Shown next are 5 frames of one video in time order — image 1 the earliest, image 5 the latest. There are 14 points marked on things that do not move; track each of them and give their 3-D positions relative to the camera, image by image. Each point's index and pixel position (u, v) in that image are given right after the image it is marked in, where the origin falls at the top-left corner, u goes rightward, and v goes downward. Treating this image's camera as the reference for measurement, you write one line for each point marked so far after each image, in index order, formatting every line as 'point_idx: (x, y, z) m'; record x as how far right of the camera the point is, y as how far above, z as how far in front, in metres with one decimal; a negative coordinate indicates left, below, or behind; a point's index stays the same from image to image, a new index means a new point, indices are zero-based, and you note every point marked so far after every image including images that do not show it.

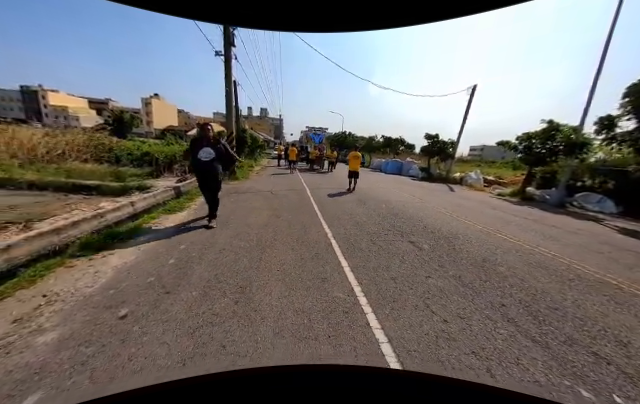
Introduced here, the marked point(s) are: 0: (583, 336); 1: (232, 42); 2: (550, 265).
0: (+3.1, -1.5, +2.4) m
1: (-5.4, +9.9, +12.9) m
2: (+4.5, -1.2, +4.0) m
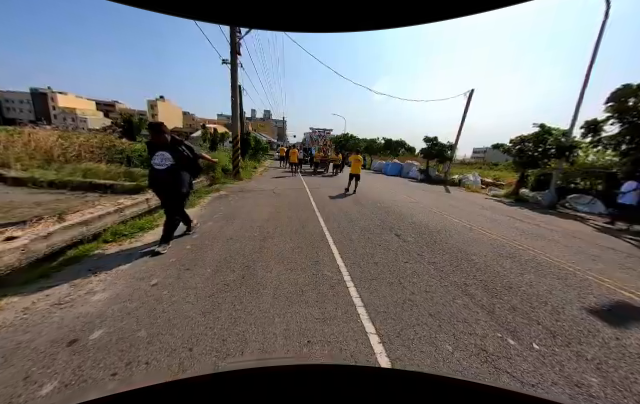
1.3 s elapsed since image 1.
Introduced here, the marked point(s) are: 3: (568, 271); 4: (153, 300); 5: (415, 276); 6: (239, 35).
0: (+2.9, -1.5, +3.0) m
1: (-5.4, +10.0, +13.7) m
2: (+4.3, -1.2, +4.6) m
3: (+4.8, -1.3, +4.0) m
4: (-2.1, -1.2, +2.7) m
5: (+1.6, -1.2, +3.5) m
6: (-5.3, +10.9, +13.8) m
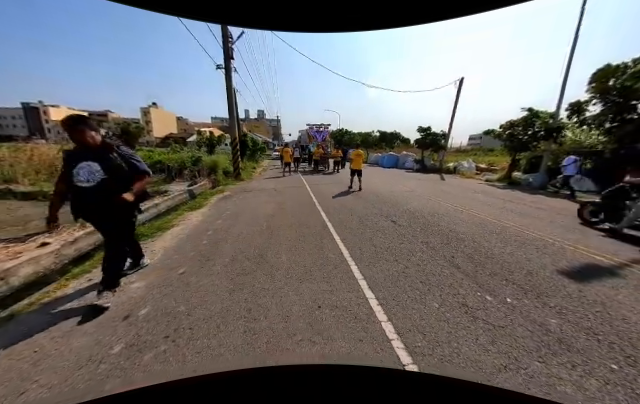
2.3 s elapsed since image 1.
0: (+3.0, -1.1, +3.4) m
1: (-6.0, +9.9, +13.9) m
2: (+4.4, -0.7, +5.0) m
3: (+4.9, -0.9, +4.5) m
4: (-2.0, -1.2, +3.1) m
5: (+1.7, -1.0, +3.9) m
6: (-6.0, +10.8, +14.0) m
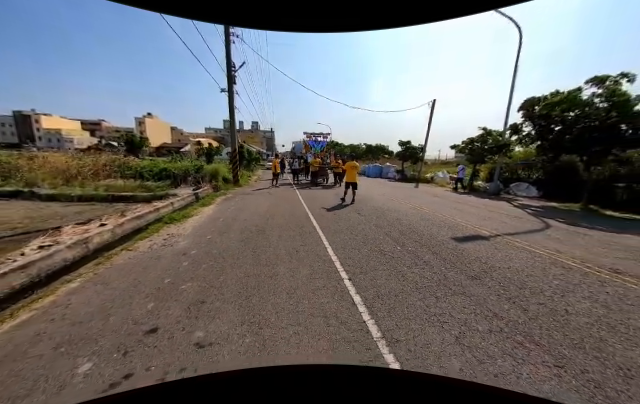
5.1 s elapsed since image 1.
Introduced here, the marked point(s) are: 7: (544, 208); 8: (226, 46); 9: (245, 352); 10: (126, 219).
0: (+2.5, -0.9, +5.3) m
1: (-6.8, +9.7, +16.1) m
2: (+3.9, -0.6, +7.0) m
3: (+4.4, -0.7, +6.5) m
4: (-2.5, -1.0, +4.8) m
5: (+1.1, -0.8, +5.8) m
6: (-6.8, +10.6, +16.3) m
7: (+11.0, -0.3, +10.2) m
8: (-7.3, +12.1, +16.2) m
9: (-0.8, -1.5, +2.1) m
10: (-5.7, -0.5, +6.2) m
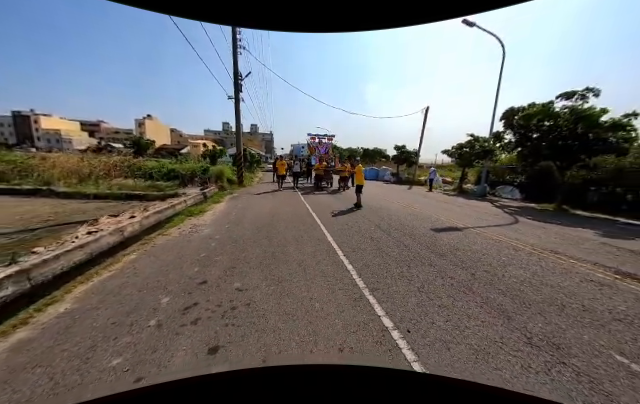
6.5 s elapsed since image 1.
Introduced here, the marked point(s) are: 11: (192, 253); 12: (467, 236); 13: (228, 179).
0: (+2.5, -0.8, +6.3) m
1: (-6.9, +9.7, +17.1) m
2: (+3.8, -0.5, +8.0) m
3: (+4.4, -0.6, +7.5) m
4: (-2.5, -0.8, +5.8) m
5: (+1.1, -0.7, +6.8) m
6: (-6.8, +10.6, +17.3) m
7: (+10.9, -0.3, +11.2) m
8: (-7.3, +12.2, +17.3) m
9: (-0.7, -1.3, +3.0) m
10: (-5.7, -0.3, +7.1) m
11: (-2.6, -1.1, +4.3) m
12: (+4.2, -1.0, +5.9) m
13: (-8.0, +2.0, +17.9) m
